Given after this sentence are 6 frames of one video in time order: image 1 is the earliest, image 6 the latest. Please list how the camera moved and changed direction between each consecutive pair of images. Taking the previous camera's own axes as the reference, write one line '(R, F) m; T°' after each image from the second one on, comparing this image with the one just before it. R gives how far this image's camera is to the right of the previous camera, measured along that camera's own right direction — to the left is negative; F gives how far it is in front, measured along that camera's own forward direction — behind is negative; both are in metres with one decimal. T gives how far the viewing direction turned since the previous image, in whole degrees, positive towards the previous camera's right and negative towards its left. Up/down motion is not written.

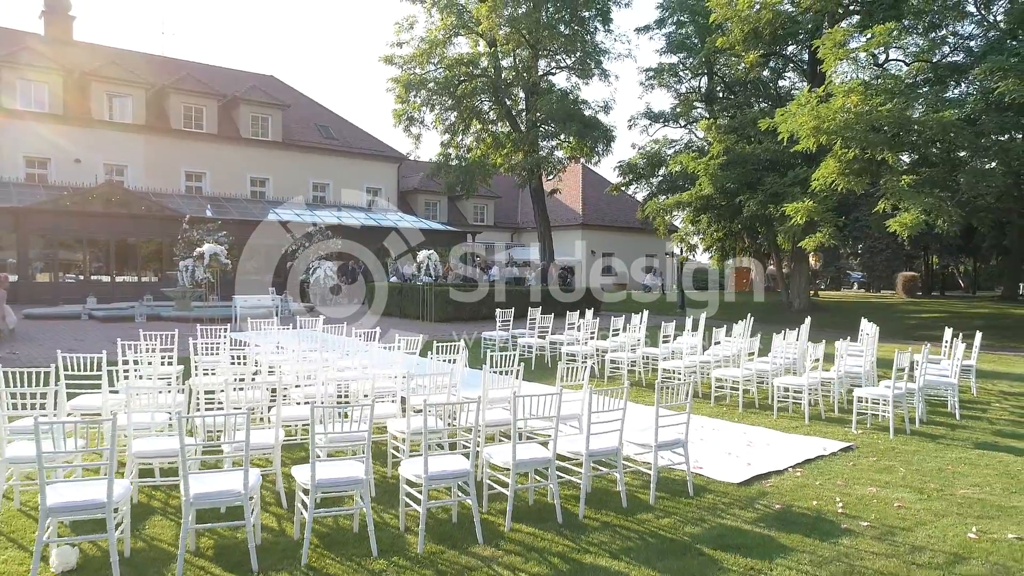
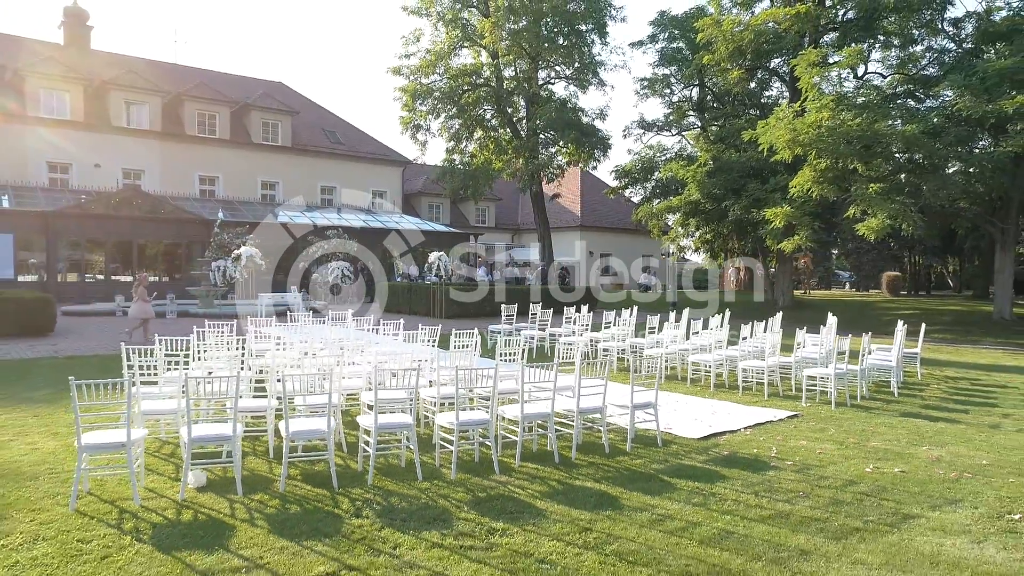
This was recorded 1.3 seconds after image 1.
(-0.1, -1.5) m; 0°
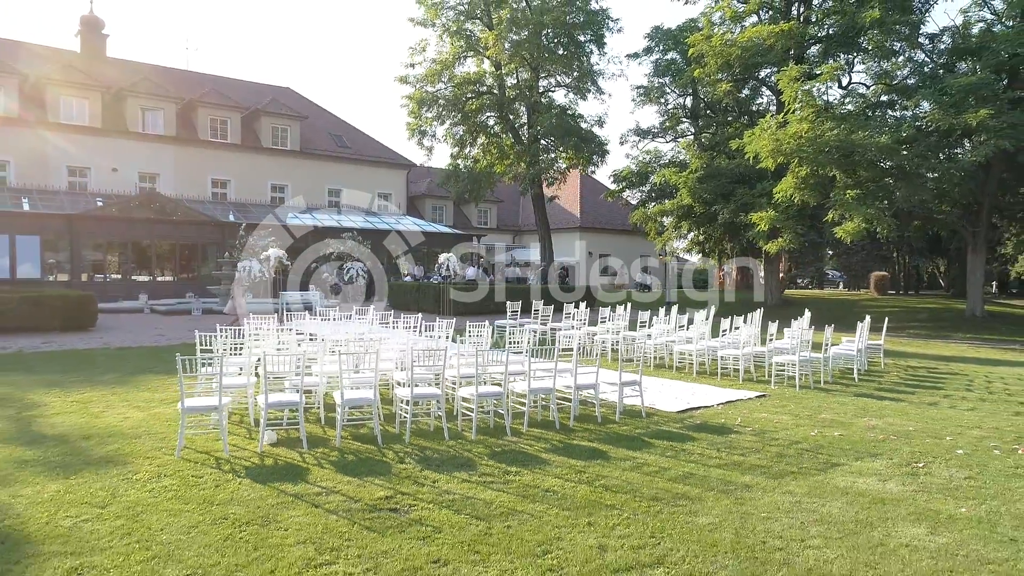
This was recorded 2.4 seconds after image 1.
(-0.1, -1.3) m; 0°
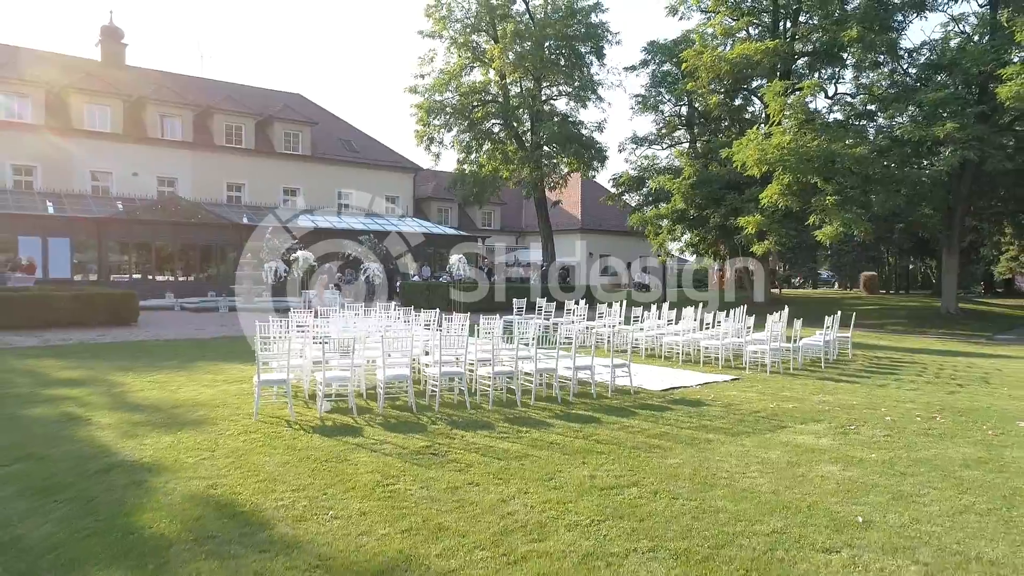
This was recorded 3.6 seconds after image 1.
(-0.1, -1.5) m; 0°
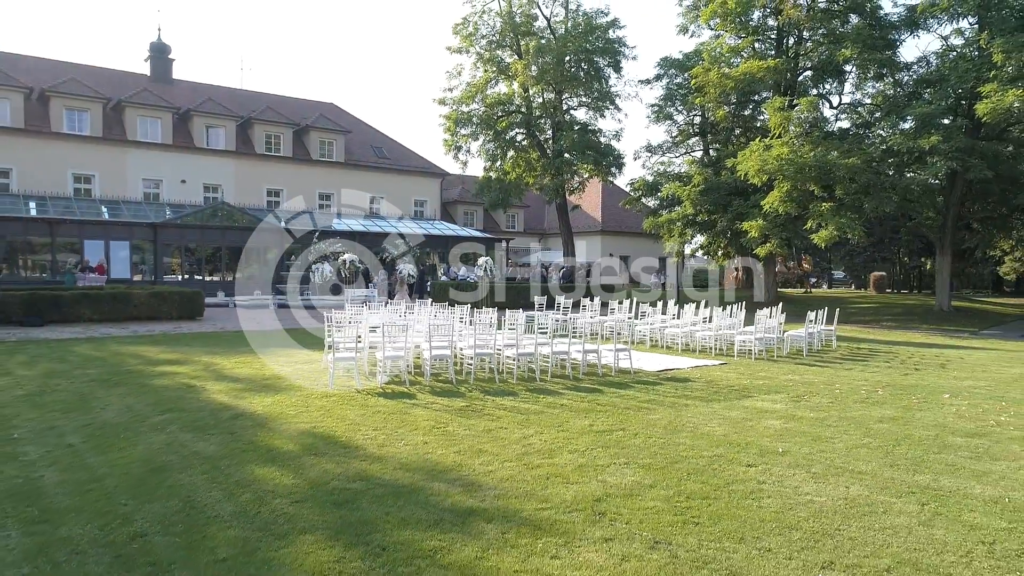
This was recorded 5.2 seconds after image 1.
(0.0, -2.1) m; -2°
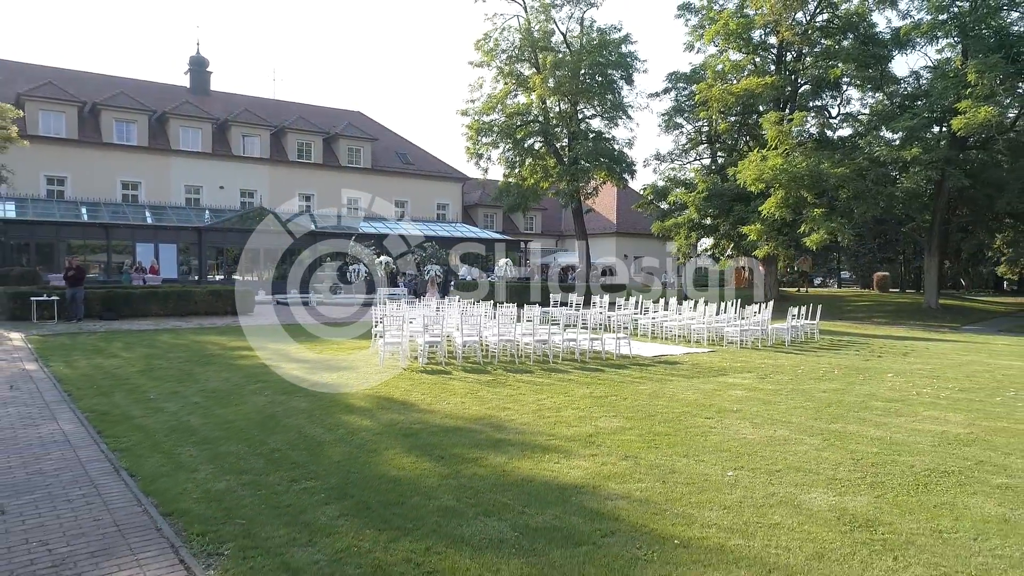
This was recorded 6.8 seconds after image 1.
(0.0, -2.2) m; -1°
